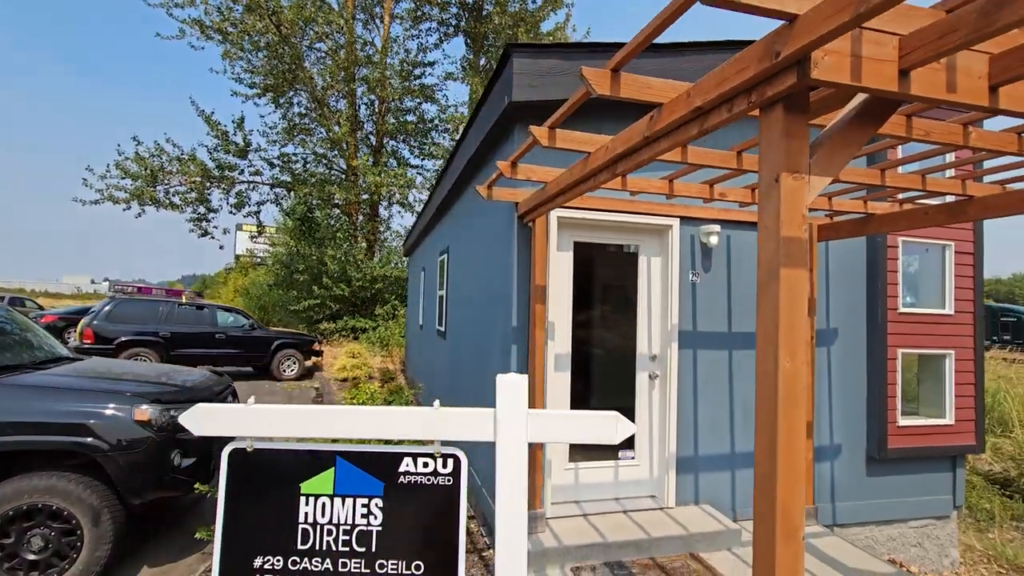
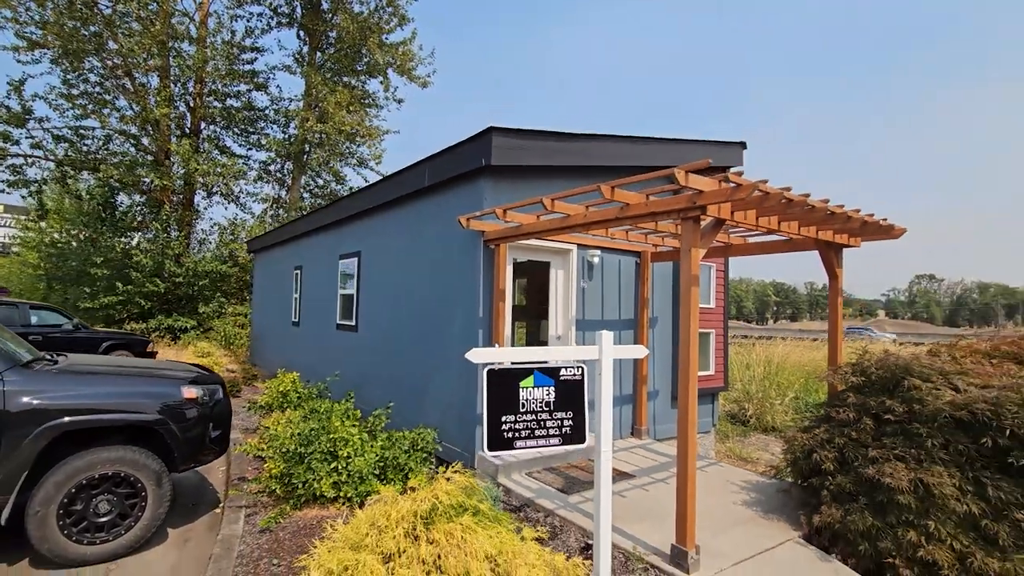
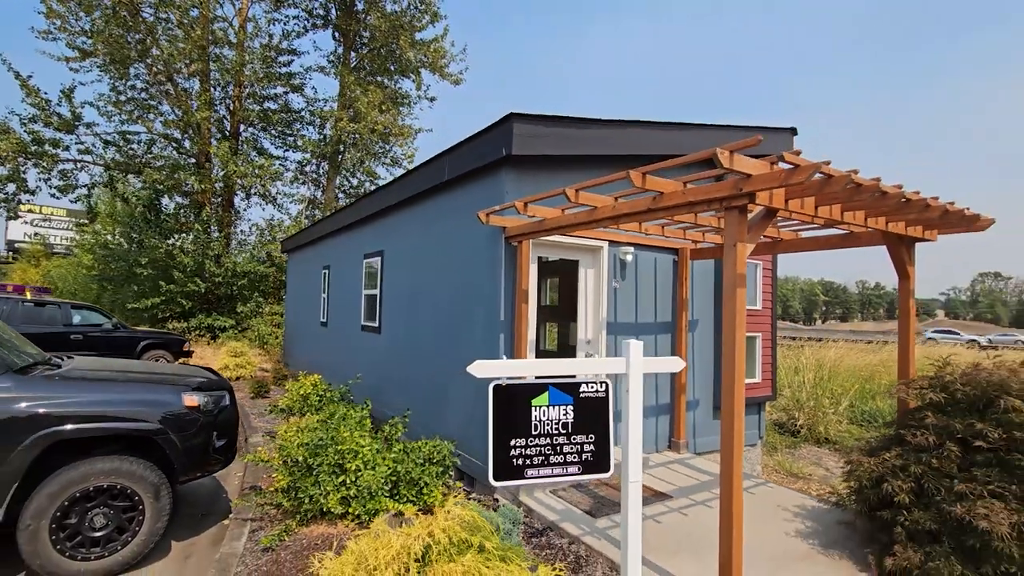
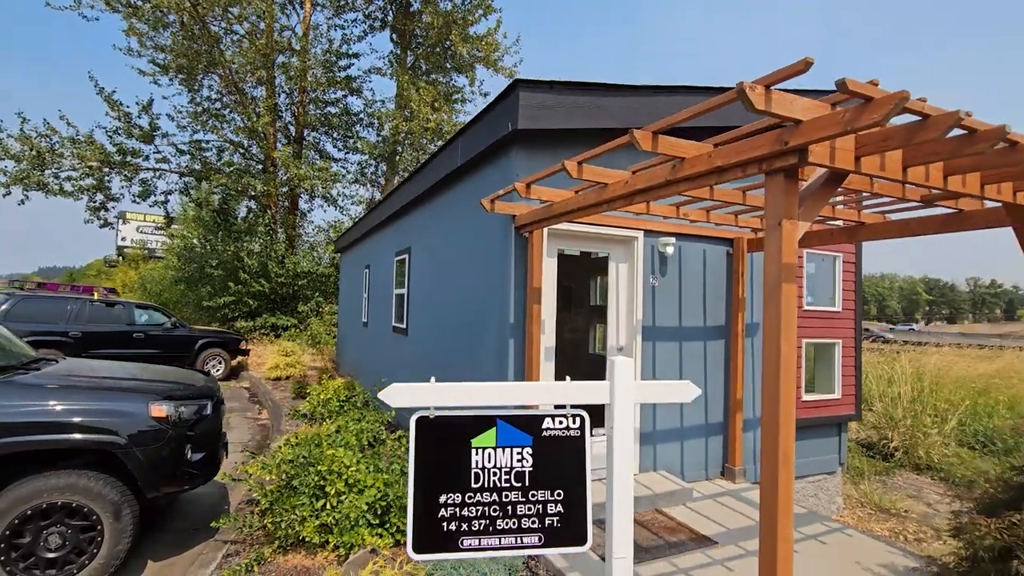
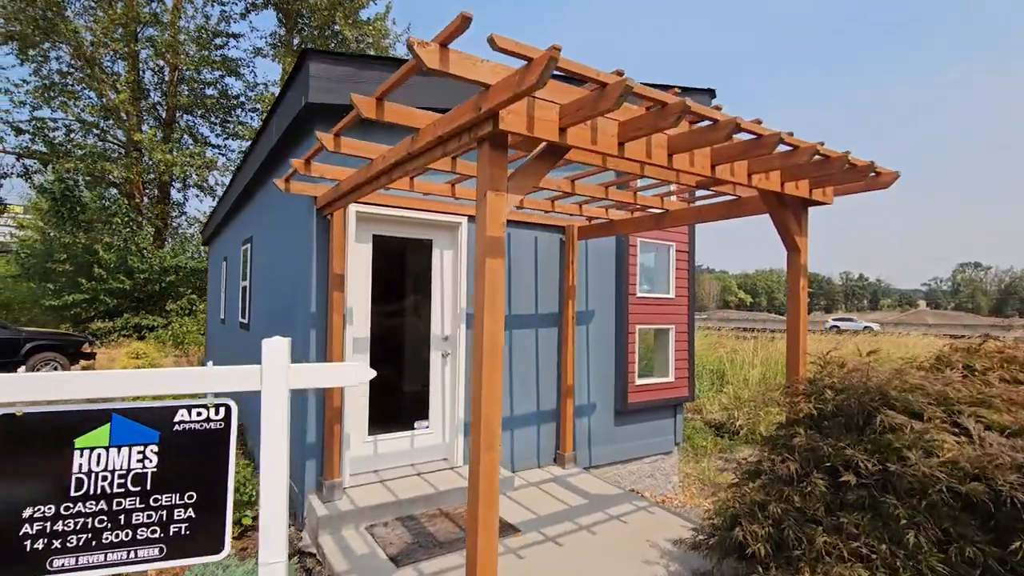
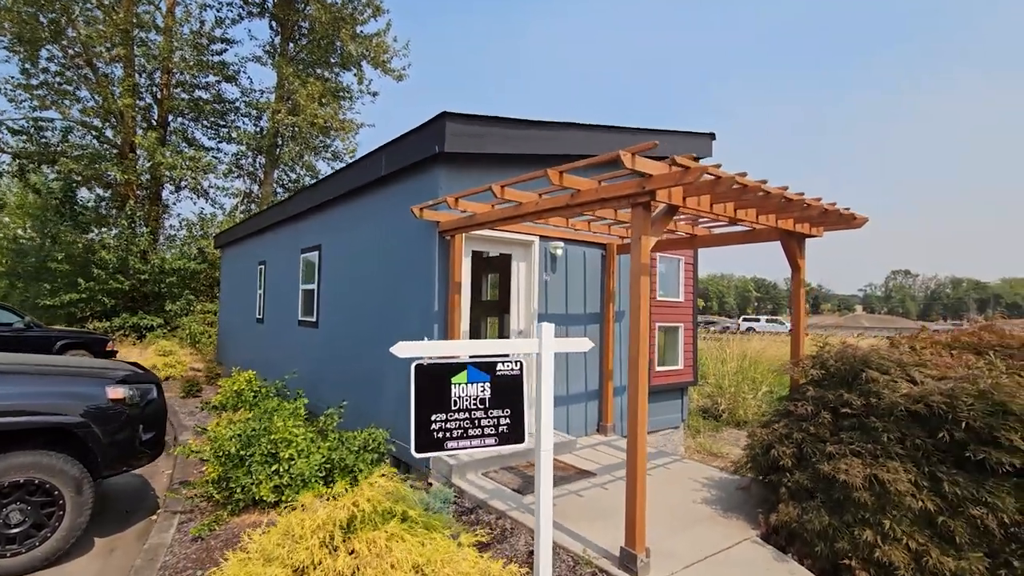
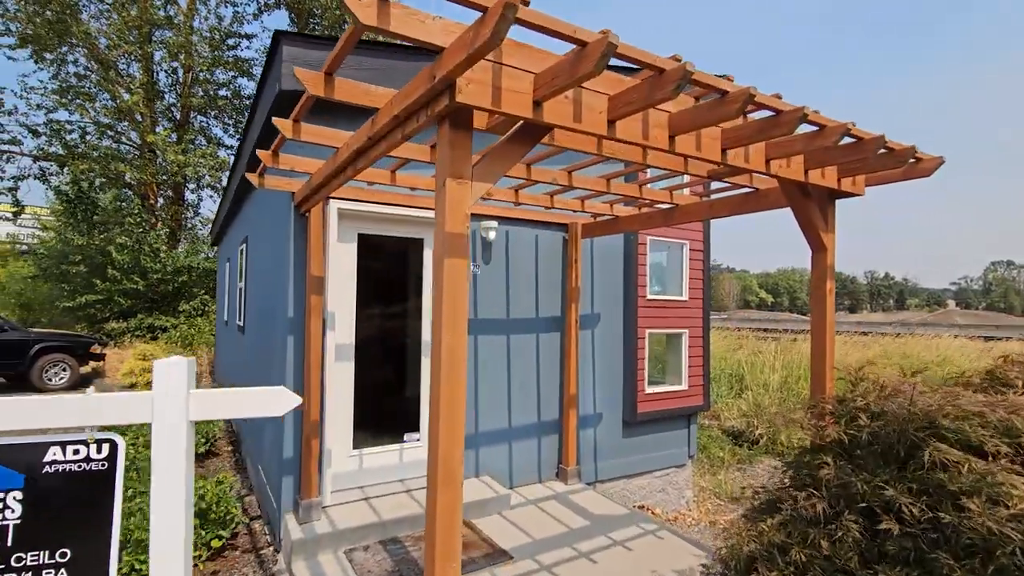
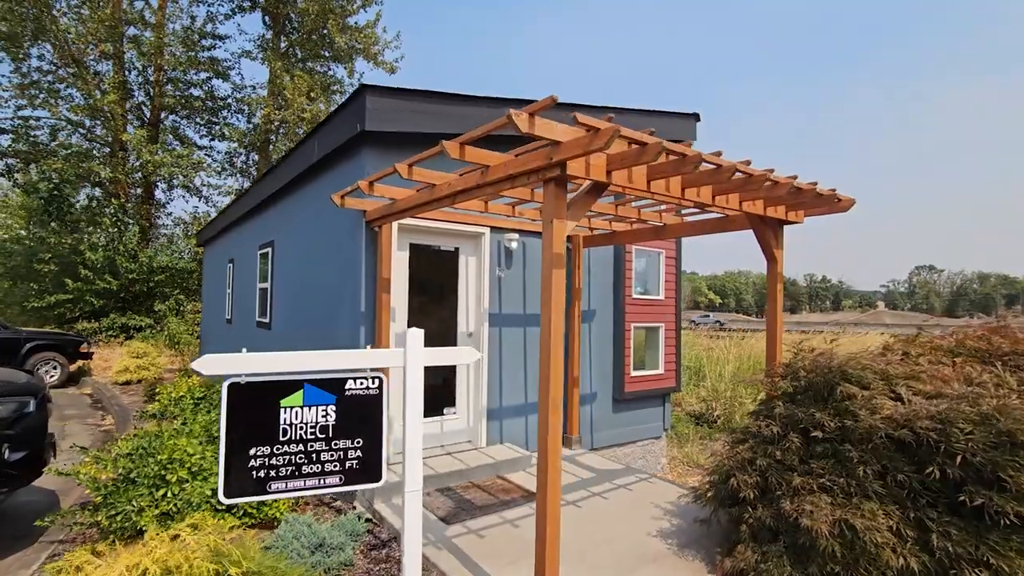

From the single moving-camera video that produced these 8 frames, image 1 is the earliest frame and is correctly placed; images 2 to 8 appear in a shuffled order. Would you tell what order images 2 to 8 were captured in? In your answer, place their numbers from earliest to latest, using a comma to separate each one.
4, 3, 2, 6, 8, 5, 7
